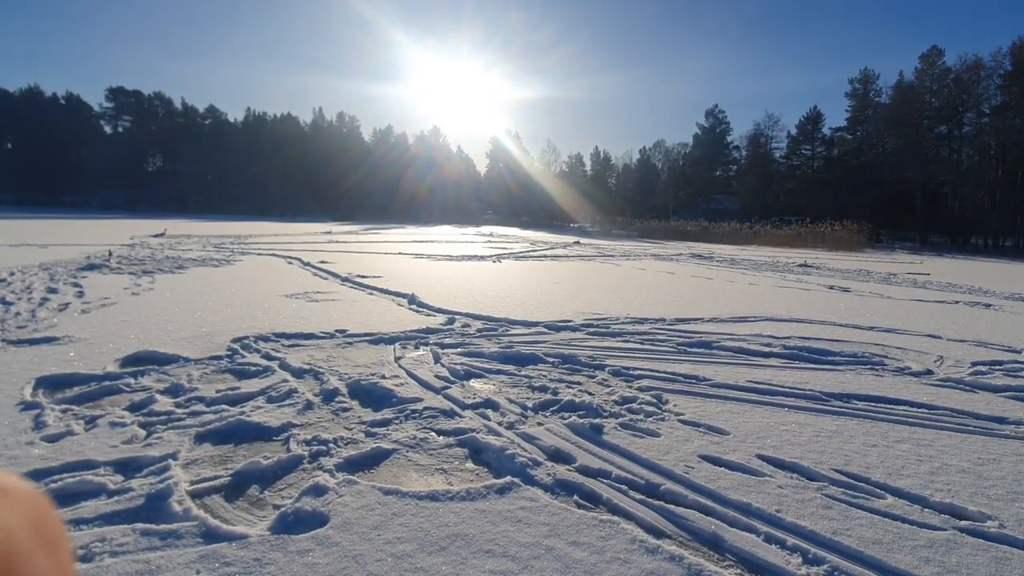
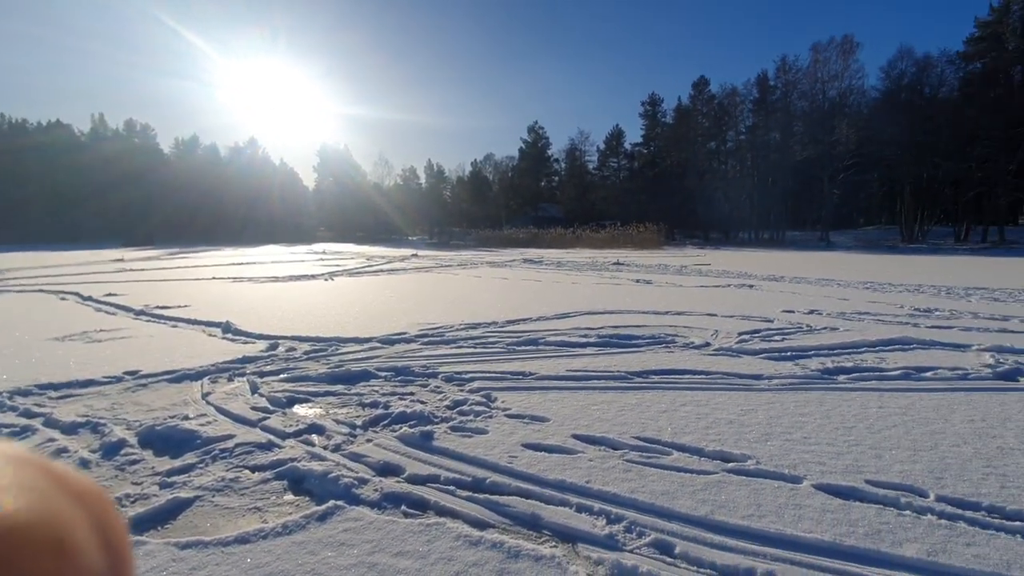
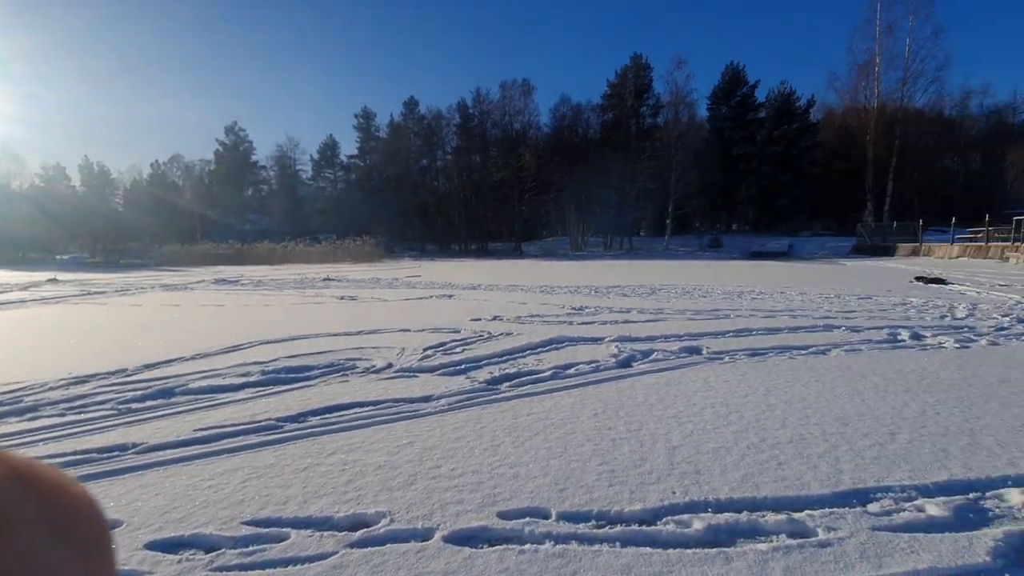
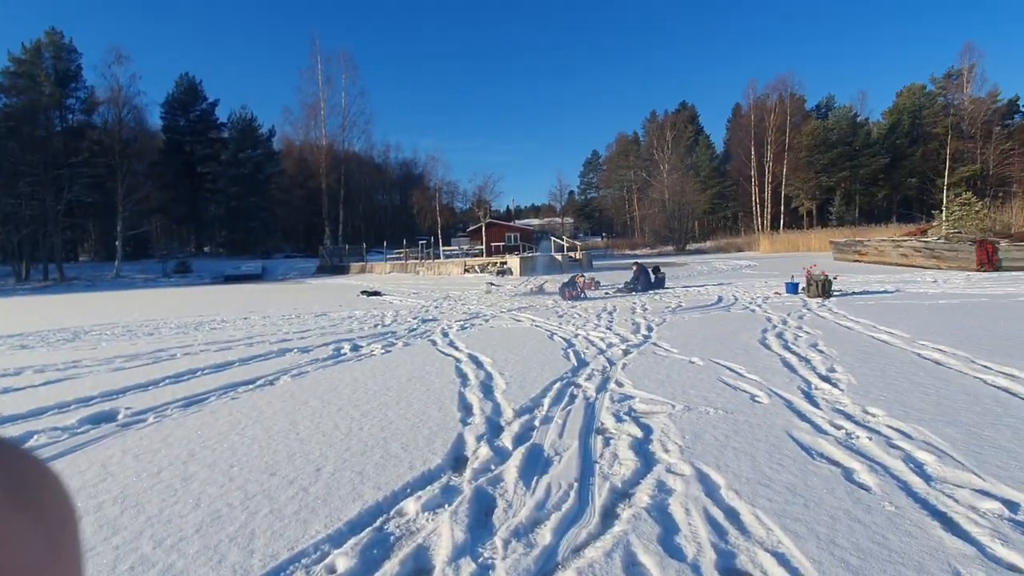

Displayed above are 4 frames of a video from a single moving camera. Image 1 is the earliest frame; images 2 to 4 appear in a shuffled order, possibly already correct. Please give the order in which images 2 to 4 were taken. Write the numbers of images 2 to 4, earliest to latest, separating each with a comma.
2, 3, 4
